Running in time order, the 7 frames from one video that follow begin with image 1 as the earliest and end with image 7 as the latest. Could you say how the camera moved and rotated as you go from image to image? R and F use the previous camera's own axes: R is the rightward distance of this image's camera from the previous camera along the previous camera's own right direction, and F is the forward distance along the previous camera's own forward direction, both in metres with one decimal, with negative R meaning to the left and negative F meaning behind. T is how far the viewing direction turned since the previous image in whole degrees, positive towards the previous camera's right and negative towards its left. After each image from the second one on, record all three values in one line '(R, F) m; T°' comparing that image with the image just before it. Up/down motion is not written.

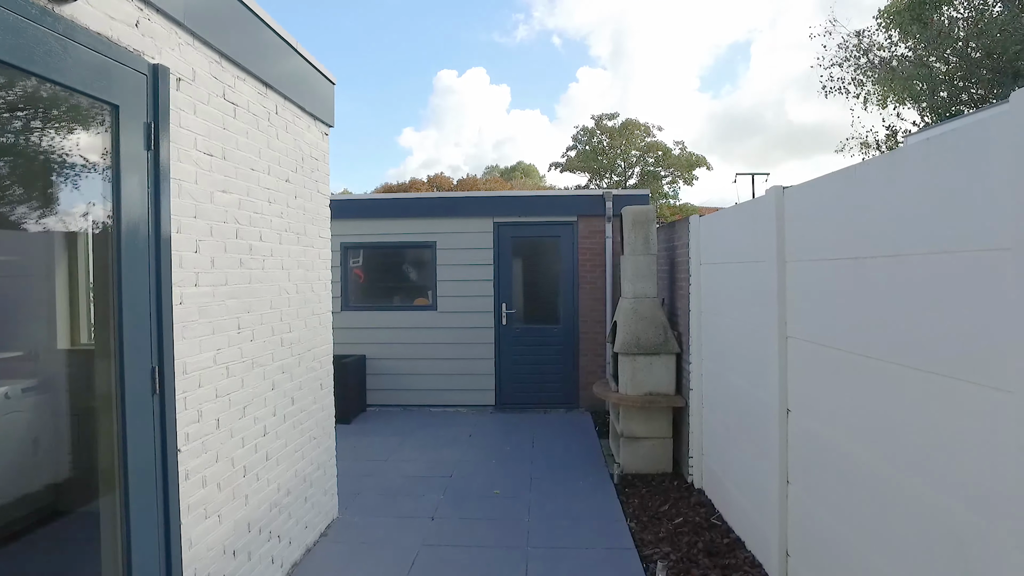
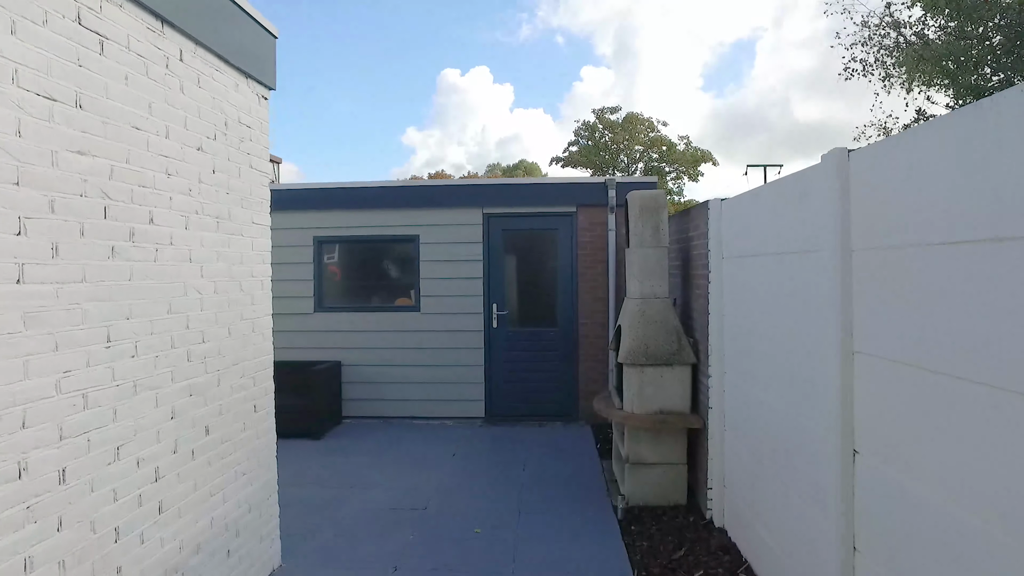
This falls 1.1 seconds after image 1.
(+0.1, +0.7) m; 0°
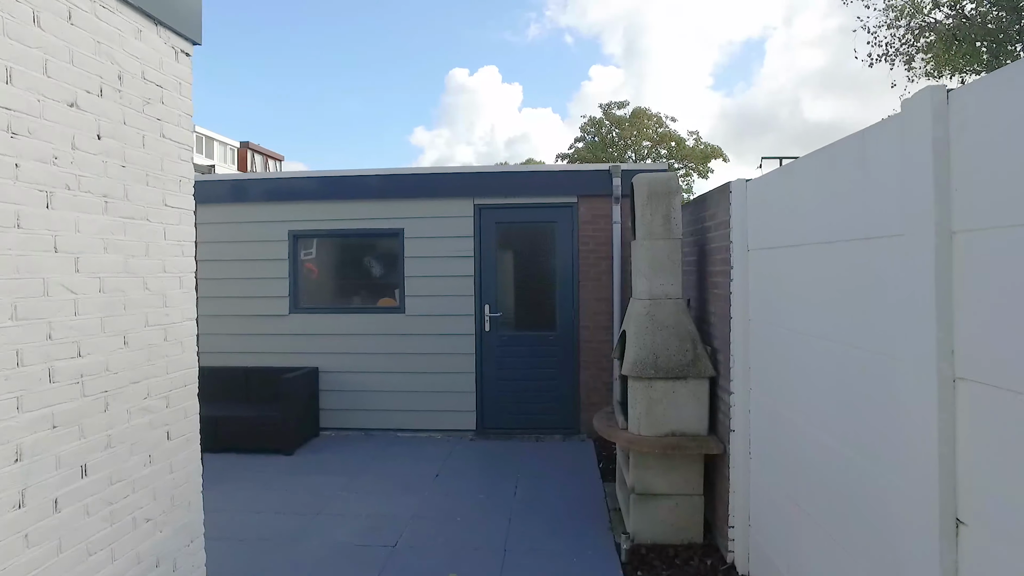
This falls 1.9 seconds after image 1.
(+0.1, +0.6) m; -1°
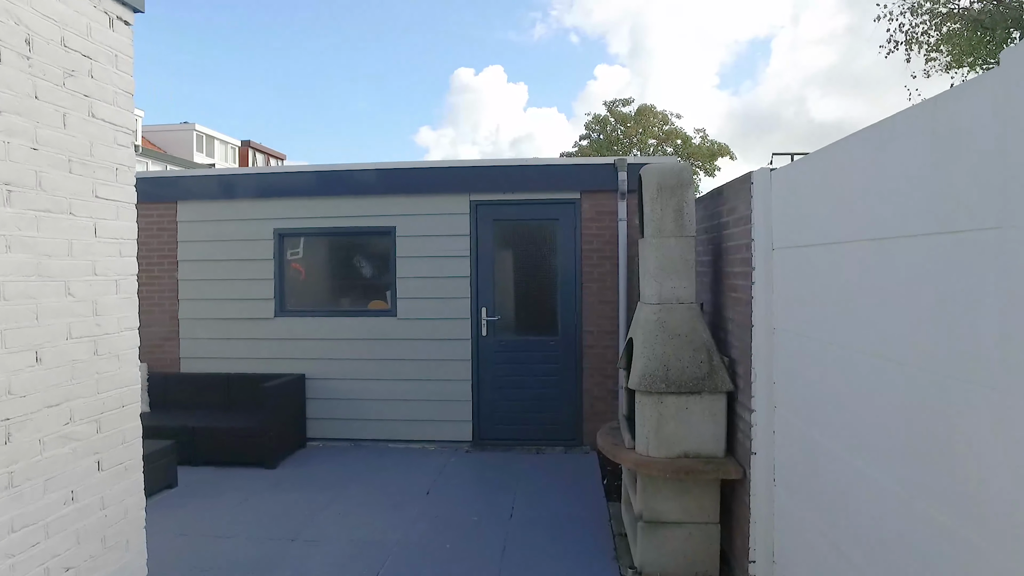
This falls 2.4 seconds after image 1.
(+0.1, +0.4) m; 0°
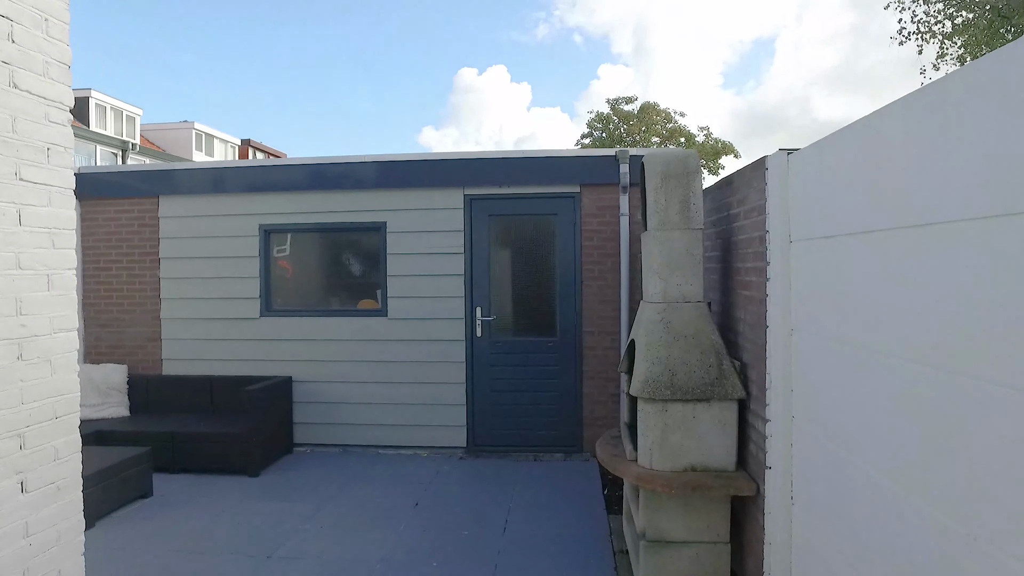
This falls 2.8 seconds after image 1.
(+0.1, +0.3) m; 0°
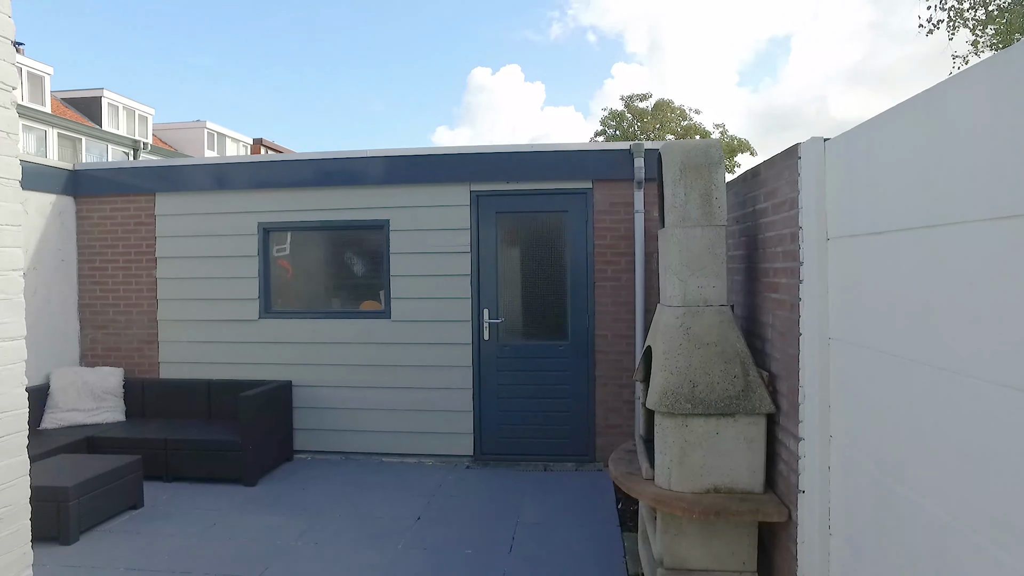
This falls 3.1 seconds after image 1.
(0.0, +0.3) m; -1°
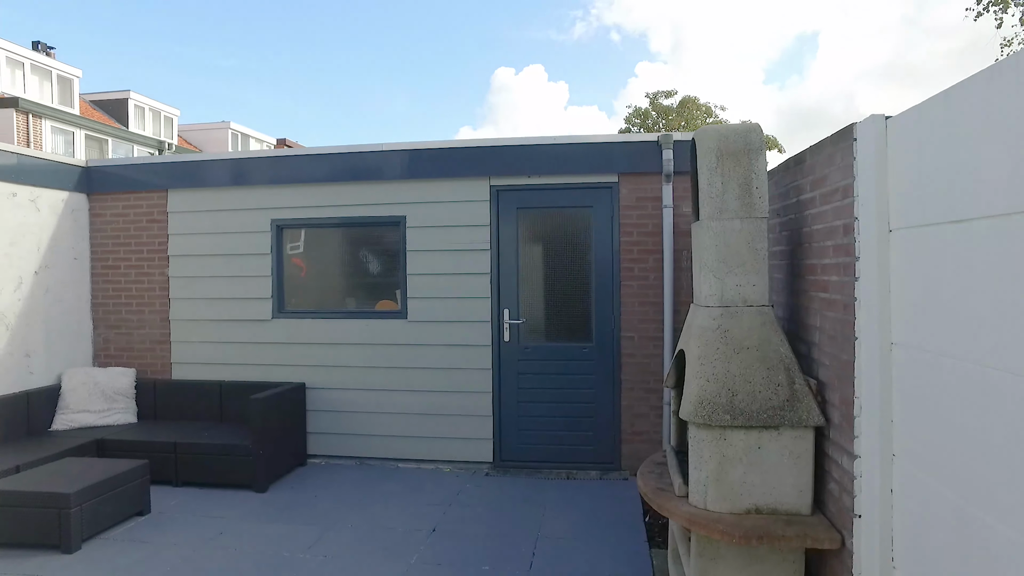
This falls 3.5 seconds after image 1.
(0.0, +0.2) m; -2°
